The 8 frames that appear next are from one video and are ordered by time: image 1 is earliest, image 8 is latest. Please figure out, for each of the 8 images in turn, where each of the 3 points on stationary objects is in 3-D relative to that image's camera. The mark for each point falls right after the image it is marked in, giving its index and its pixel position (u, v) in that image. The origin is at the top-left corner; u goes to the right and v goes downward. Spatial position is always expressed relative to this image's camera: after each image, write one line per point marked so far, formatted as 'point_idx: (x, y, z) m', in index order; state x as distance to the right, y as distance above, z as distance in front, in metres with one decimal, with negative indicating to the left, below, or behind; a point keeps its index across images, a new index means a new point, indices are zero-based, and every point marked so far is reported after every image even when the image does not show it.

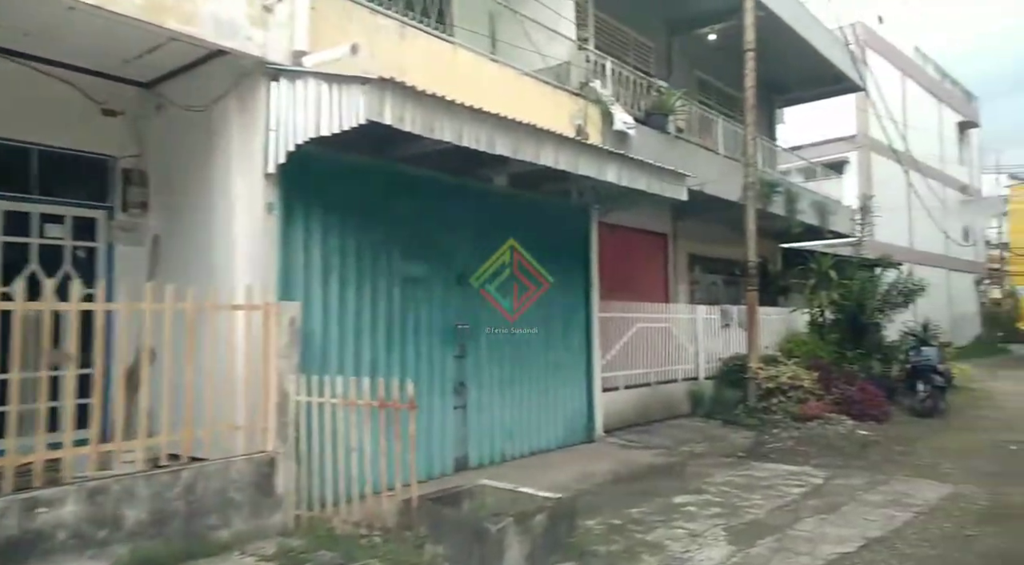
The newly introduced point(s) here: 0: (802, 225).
0: (+5.4, +1.1, +13.2) m
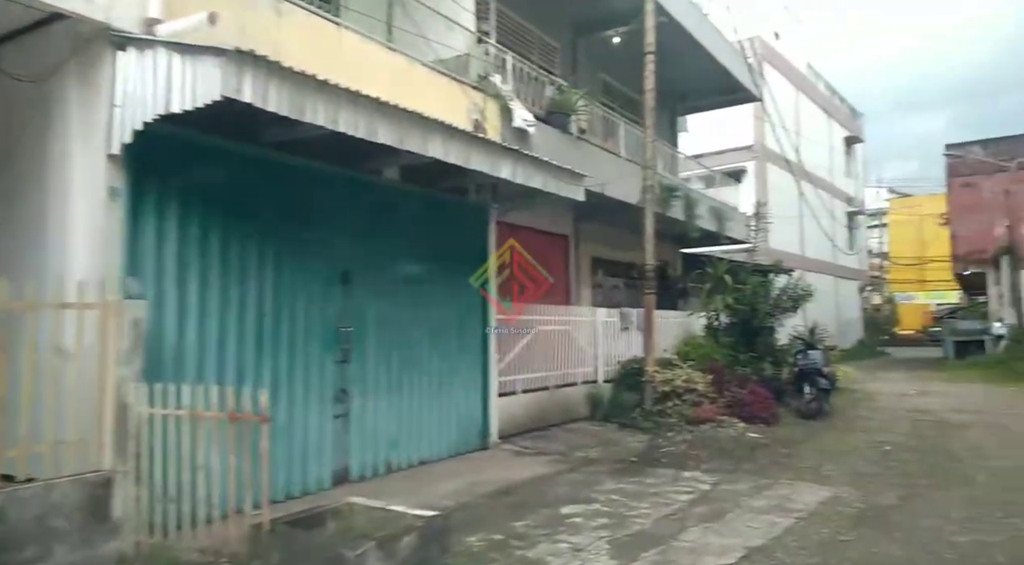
0: (+3.6, +1.0, +13.5) m
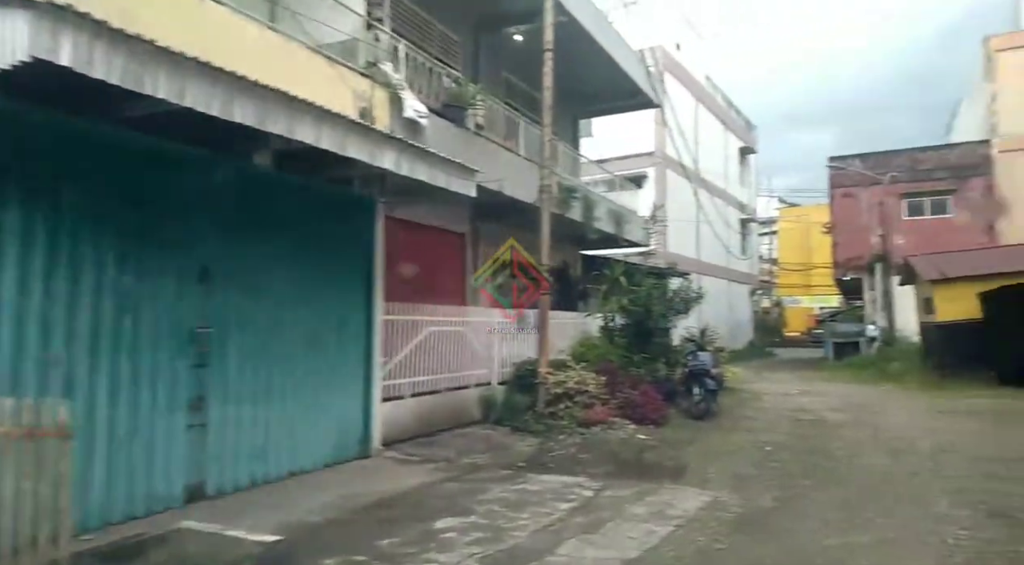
0: (+1.7, +1.0, +13.6) m
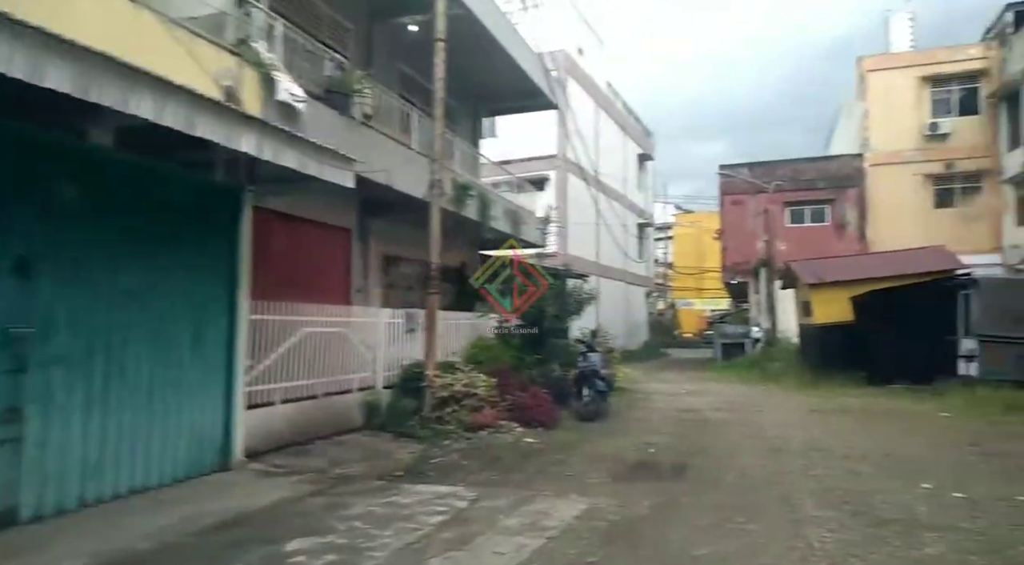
0: (-0.4, +1.0, +13.4) m
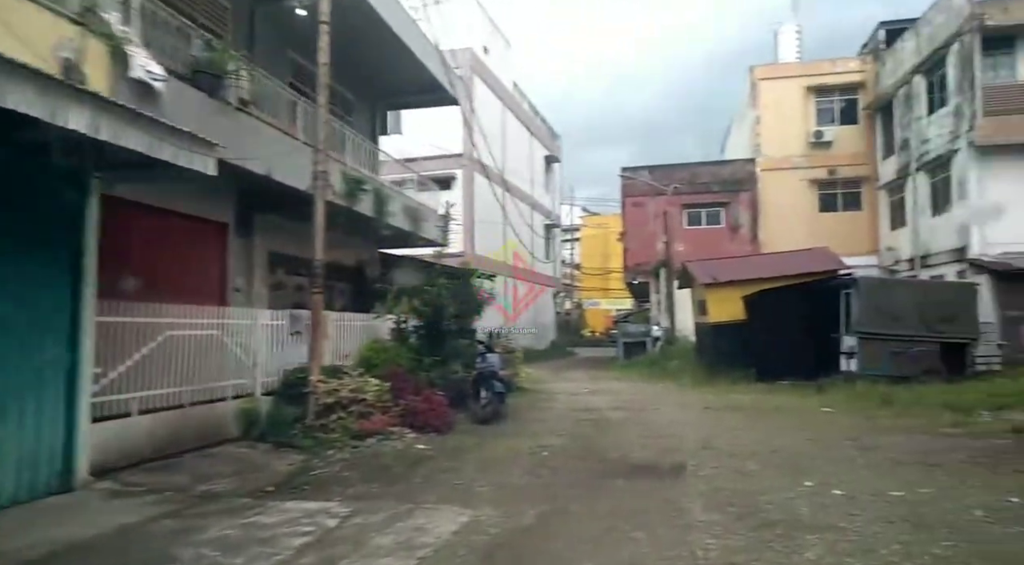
0: (-2.2, +1.0, +12.9) m
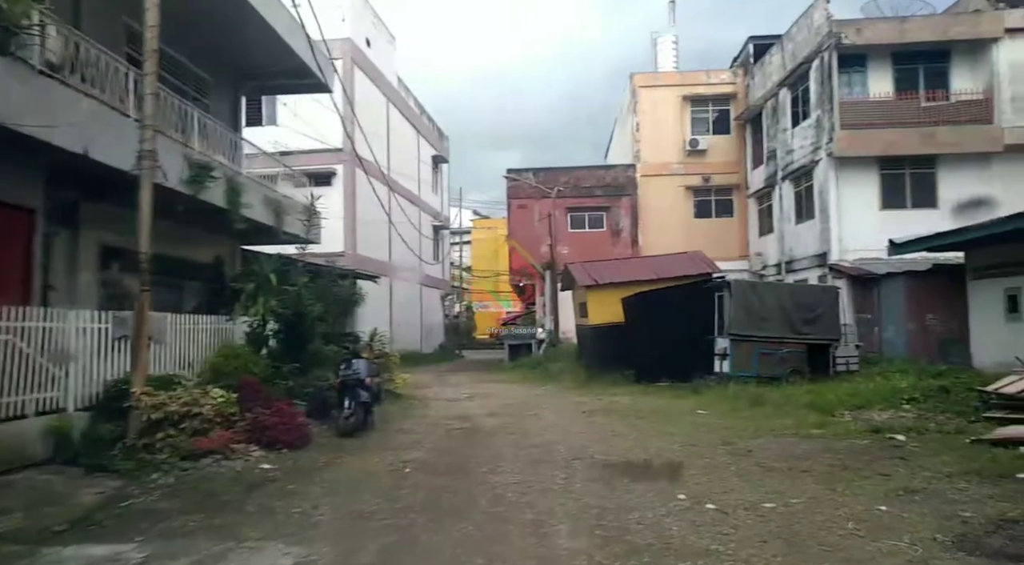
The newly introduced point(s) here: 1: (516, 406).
0: (-4.4, +1.0, +11.7) m
1: (+0.1, -2.2, +12.7) m
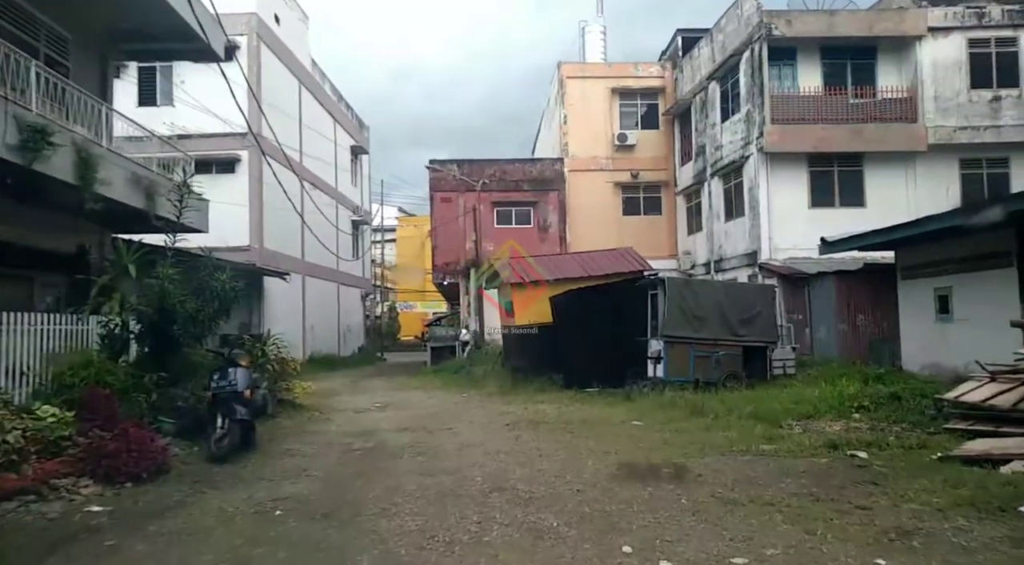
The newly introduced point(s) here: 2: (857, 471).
0: (-5.6, +1.1, +9.9) m
1: (-1.3, -2.2, +11.3) m
2: (+3.1, -1.7, +6.3) m
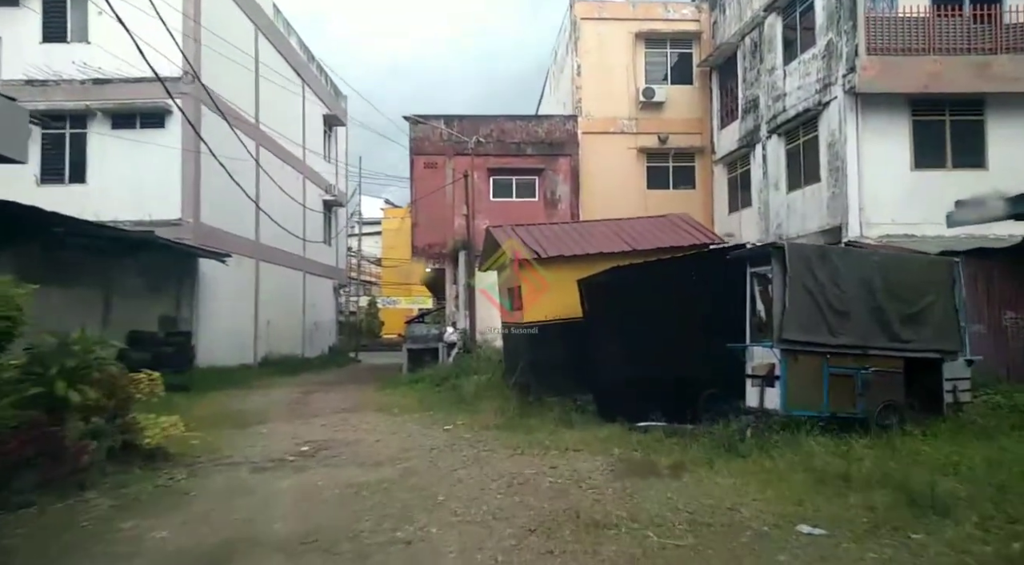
0: (-5.4, +1.5, +4.5) m
1: (-1.1, -1.8, +6.0) m
2: (+3.3, -1.4, +1.1) m
